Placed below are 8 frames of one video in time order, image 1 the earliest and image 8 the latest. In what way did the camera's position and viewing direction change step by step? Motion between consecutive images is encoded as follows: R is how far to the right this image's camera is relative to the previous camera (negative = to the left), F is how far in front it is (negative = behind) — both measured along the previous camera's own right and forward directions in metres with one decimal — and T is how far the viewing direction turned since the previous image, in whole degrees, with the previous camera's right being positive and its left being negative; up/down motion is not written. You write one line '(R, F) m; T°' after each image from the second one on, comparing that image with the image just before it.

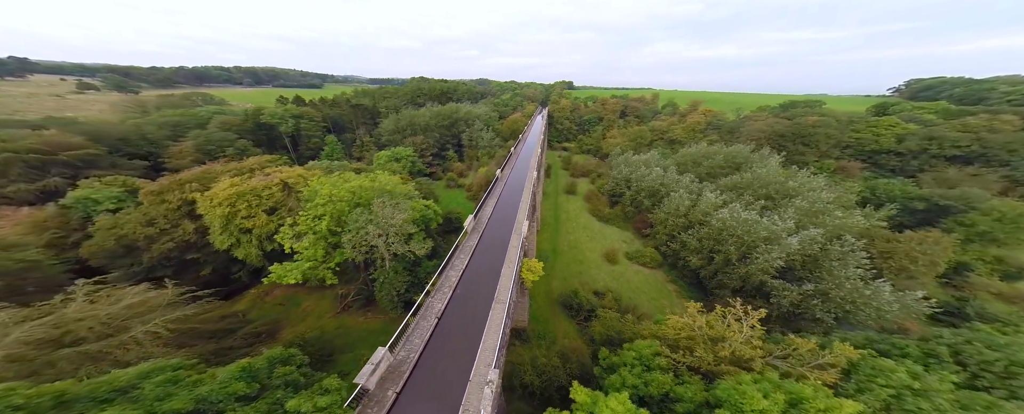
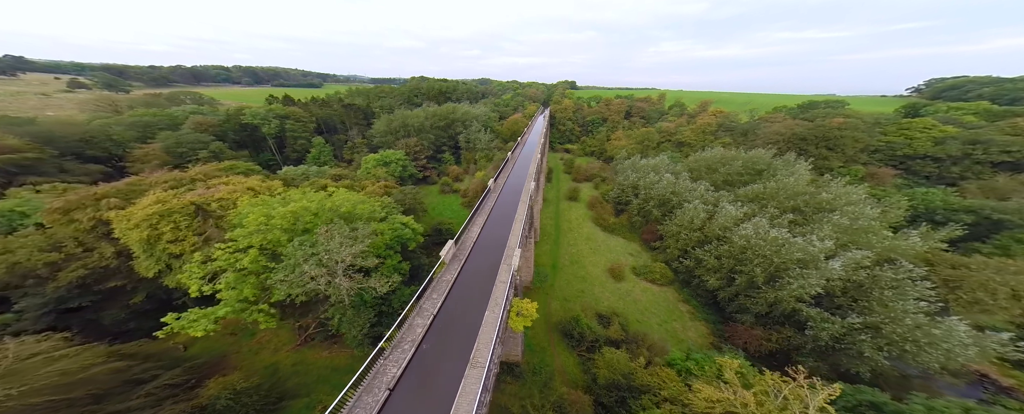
(+0.7, +2.7) m; -1°
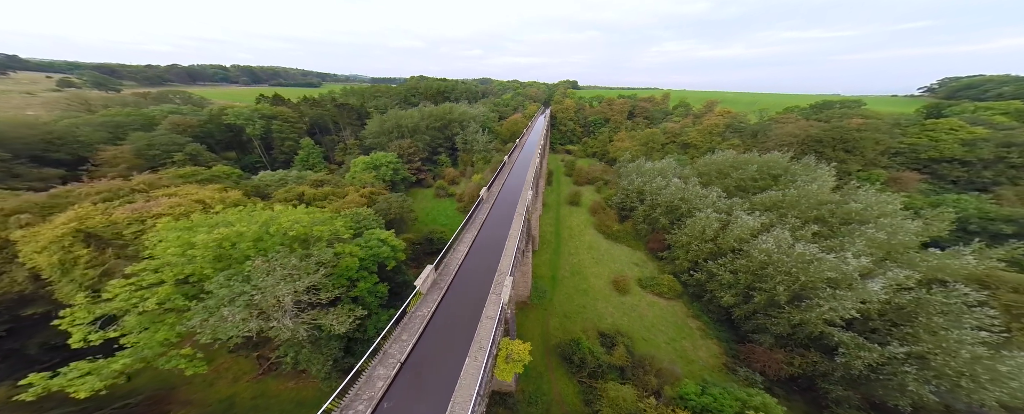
(+0.5, +1.9) m; 0°
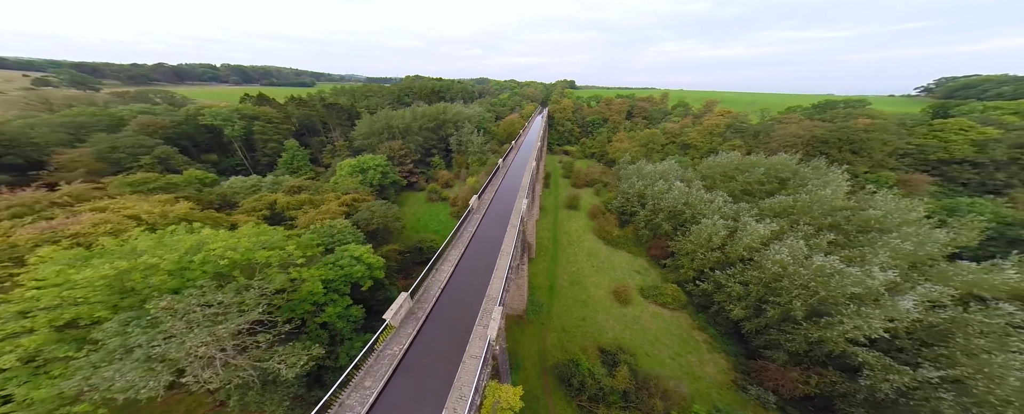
(+0.3, +1.5) m; +1°
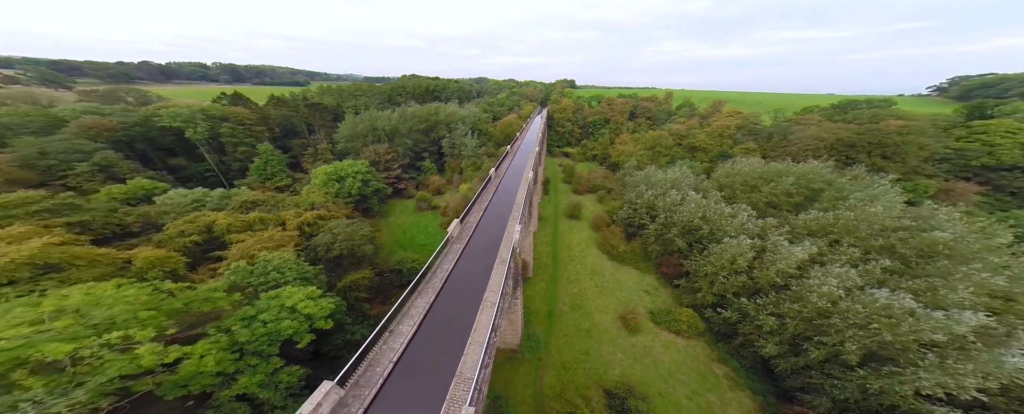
(+0.6, +3.1) m; 0°
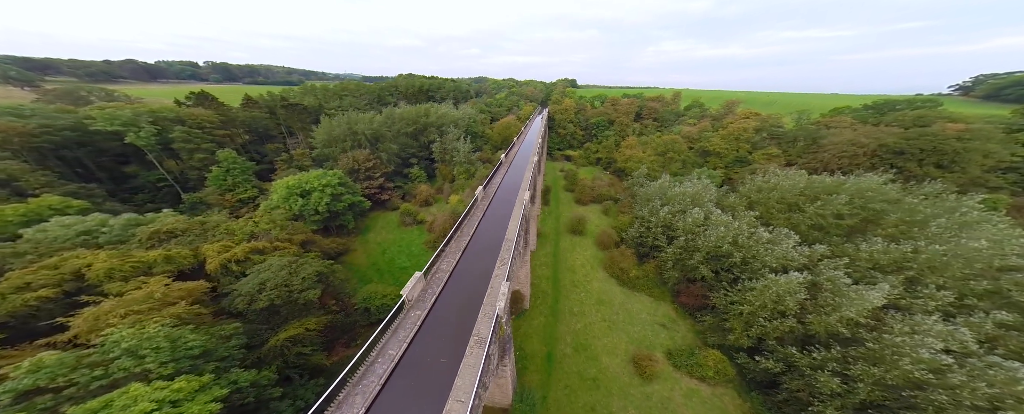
(+0.7, +3.9) m; 0°
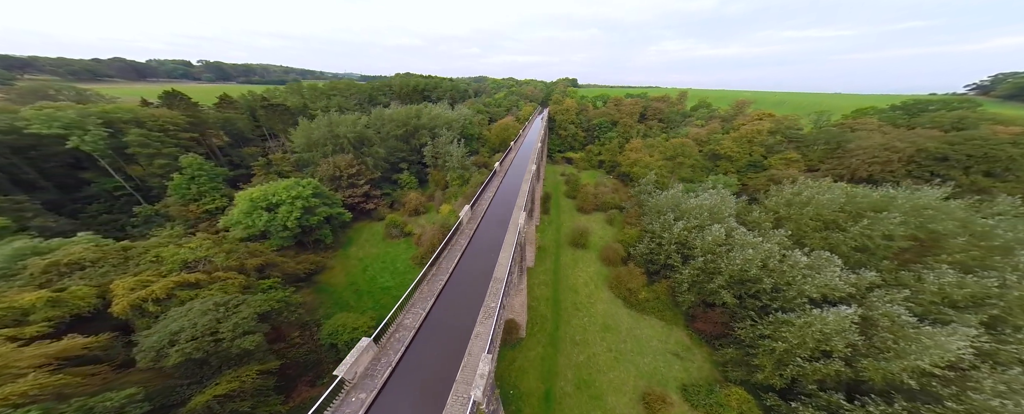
(+0.5, +2.7) m; 0°
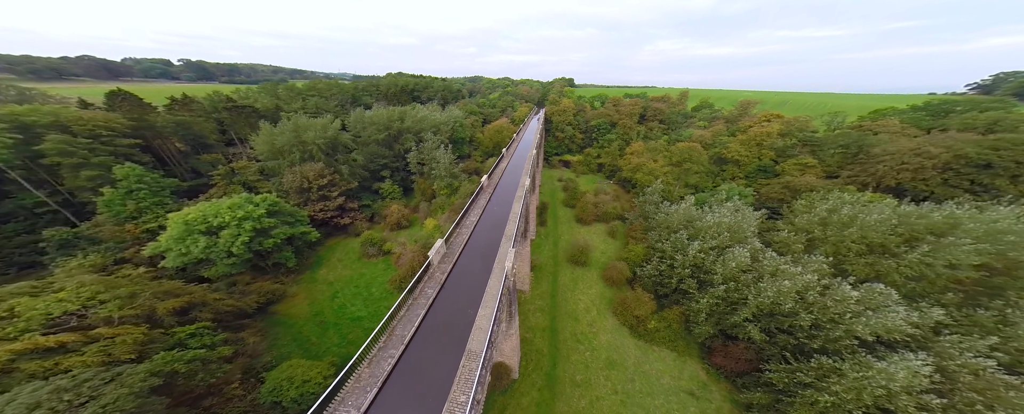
(+0.5, +3.0) m; +1°
